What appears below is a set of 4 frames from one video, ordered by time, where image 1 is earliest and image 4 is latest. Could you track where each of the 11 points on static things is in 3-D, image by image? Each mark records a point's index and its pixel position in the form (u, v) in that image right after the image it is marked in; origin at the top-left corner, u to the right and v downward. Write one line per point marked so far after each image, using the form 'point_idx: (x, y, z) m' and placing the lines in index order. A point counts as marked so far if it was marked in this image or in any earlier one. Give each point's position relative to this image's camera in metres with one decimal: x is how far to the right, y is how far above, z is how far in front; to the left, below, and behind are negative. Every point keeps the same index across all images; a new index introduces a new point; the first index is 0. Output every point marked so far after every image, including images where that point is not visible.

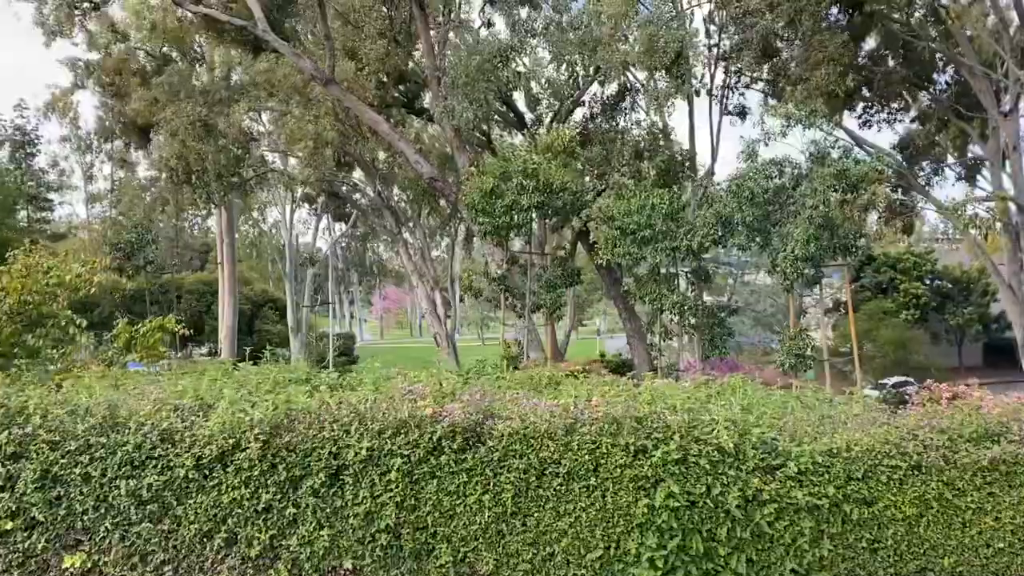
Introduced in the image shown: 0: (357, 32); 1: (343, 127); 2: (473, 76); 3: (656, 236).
0: (-2.2, +3.7, +12.5) m
1: (-2.5, +2.4, +12.9) m
2: (-0.5, +2.8, +11.3) m
3: (+1.6, +0.6, +9.3) m
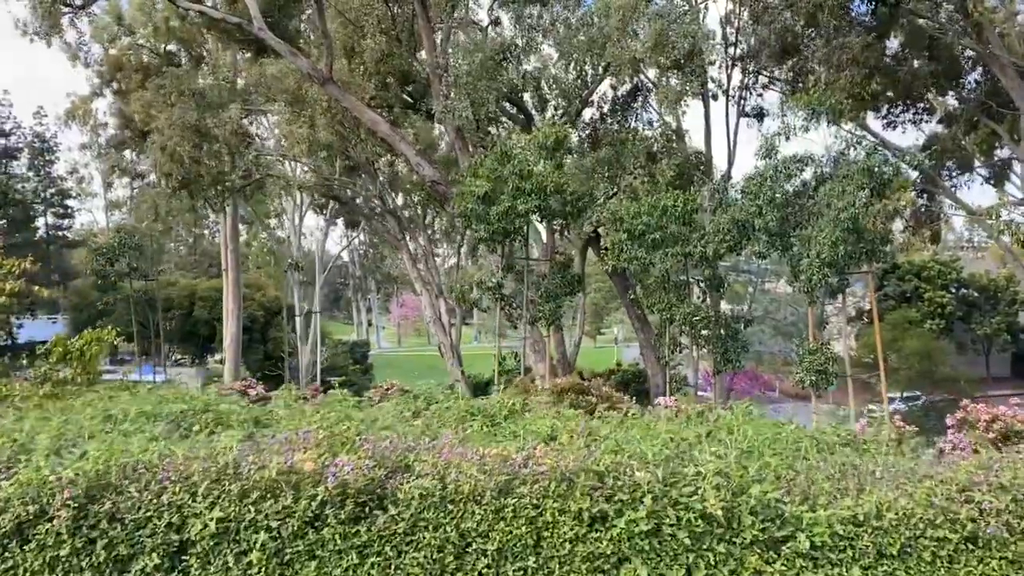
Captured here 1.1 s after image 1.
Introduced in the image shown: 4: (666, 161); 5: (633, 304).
0: (-2.1, +3.5, +12.0) m
1: (-2.4, +2.3, +12.4) m
2: (-0.4, +2.7, +10.9) m
3: (+1.6, +0.5, +8.7) m
4: (+1.9, +1.6, +10.7) m
5: (+1.6, -0.2, +11.4) m
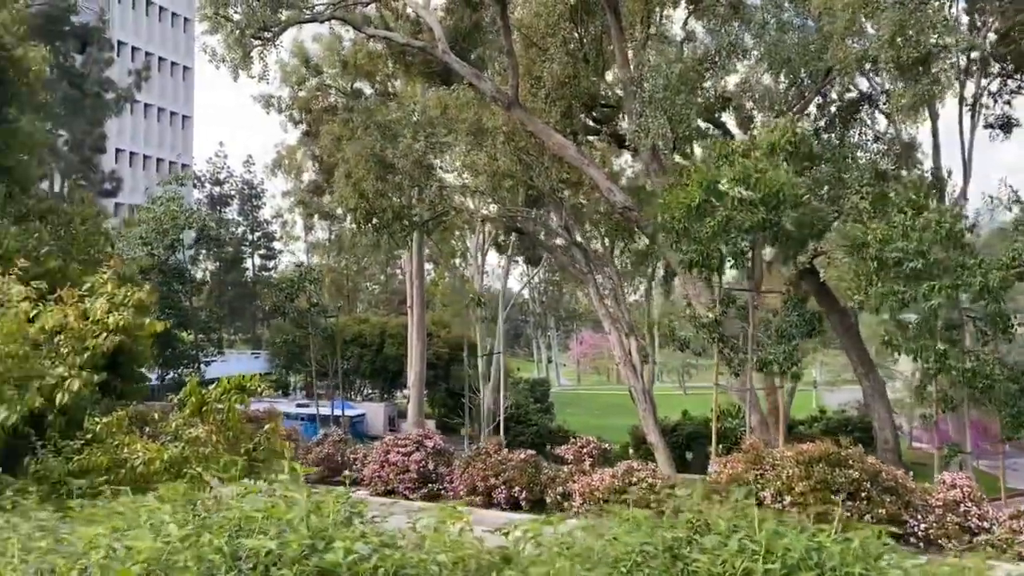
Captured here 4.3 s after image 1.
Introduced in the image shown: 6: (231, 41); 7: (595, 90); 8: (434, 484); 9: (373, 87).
0: (+0.4, +3.1, +11.3) m
1: (+0.2, +1.8, +11.7) m
2: (+1.8, +2.3, +9.7) m
3: (+3.4, +0.2, +7.2) m
4: (+4.1, +1.1, +9.1) m
5: (+3.9, -0.6, +9.7) m
6: (-3.4, +3.0, +10.5) m
7: (+1.1, +2.6, +11.3) m
8: (-0.8, -2.1, +9.3) m
9: (-2.2, +3.2, +13.6) m
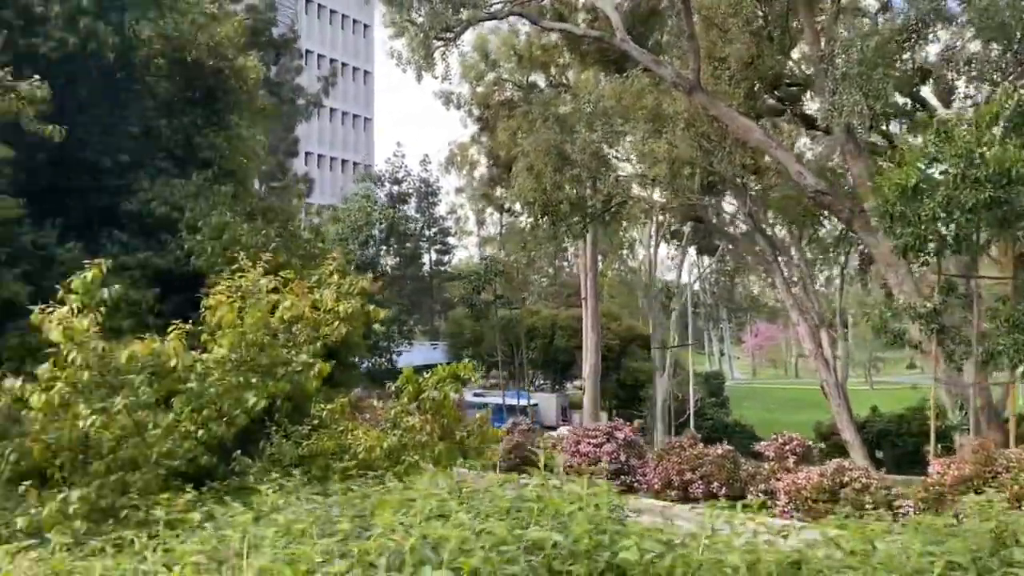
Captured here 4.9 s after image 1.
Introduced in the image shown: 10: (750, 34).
0: (+2.7, +3.2, +10.9) m
1: (+2.6, +1.9, +11.3) m
2: (+3.8, +2.4, +9.1) m
3: (+4.8, +0.3, +6.3) m
4: (+5.9, +1.3, +8.1) m
5: (+5.9, -0.5, +8.7) m
6: (-1.2, +3.1, +10.9) m
7: (+3.3, +2.7, +10.8) m
8: (+1.1, -2.0, +9.2) m
9: (+0.6, +3.3, +13.7) m
10: (+2.9, +3.1, +10.6) m
